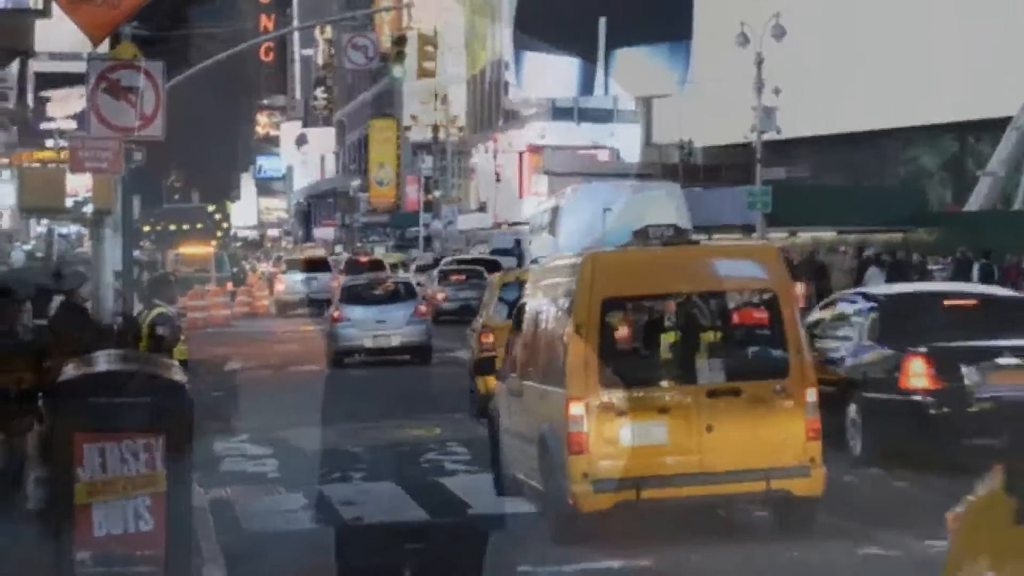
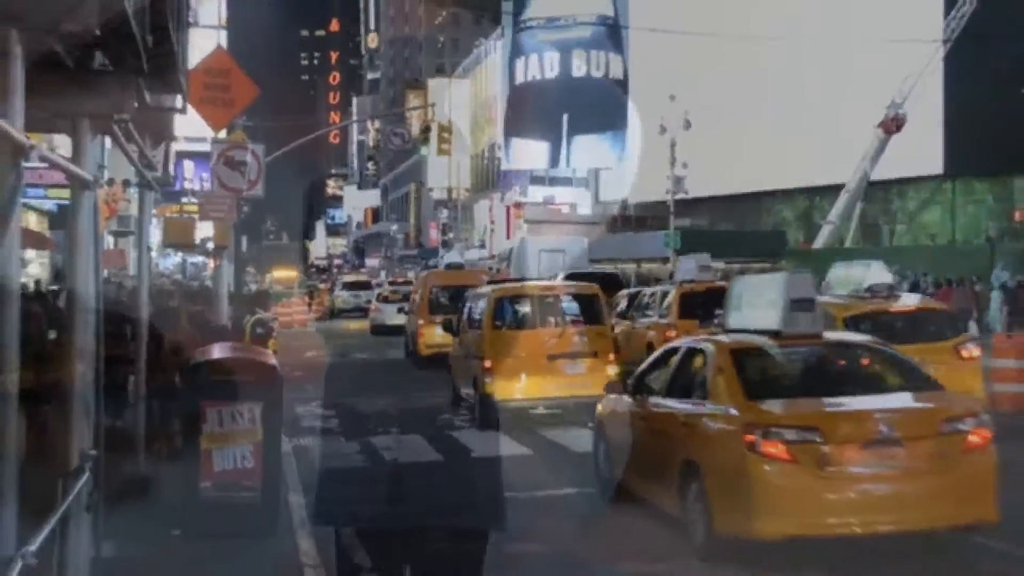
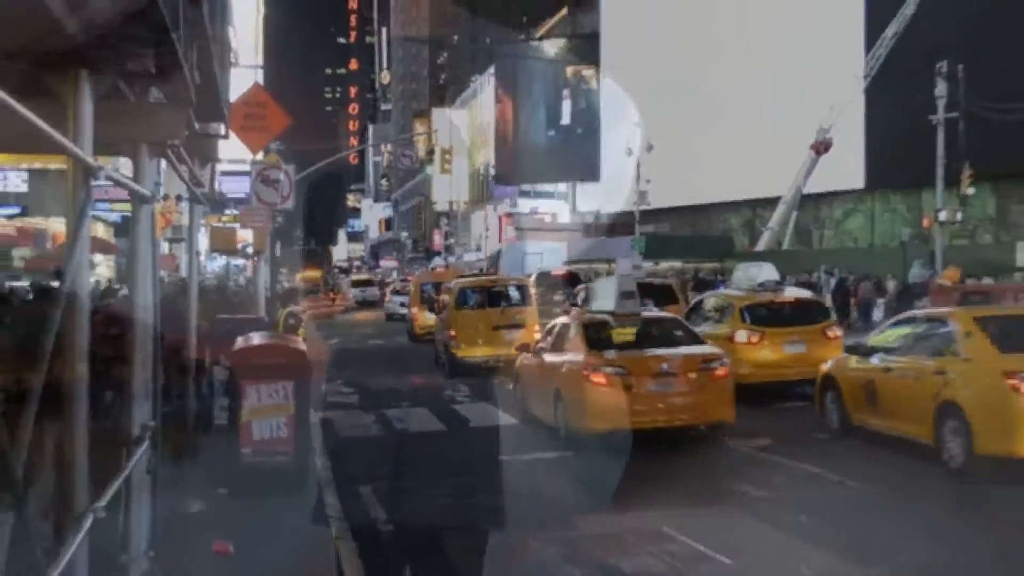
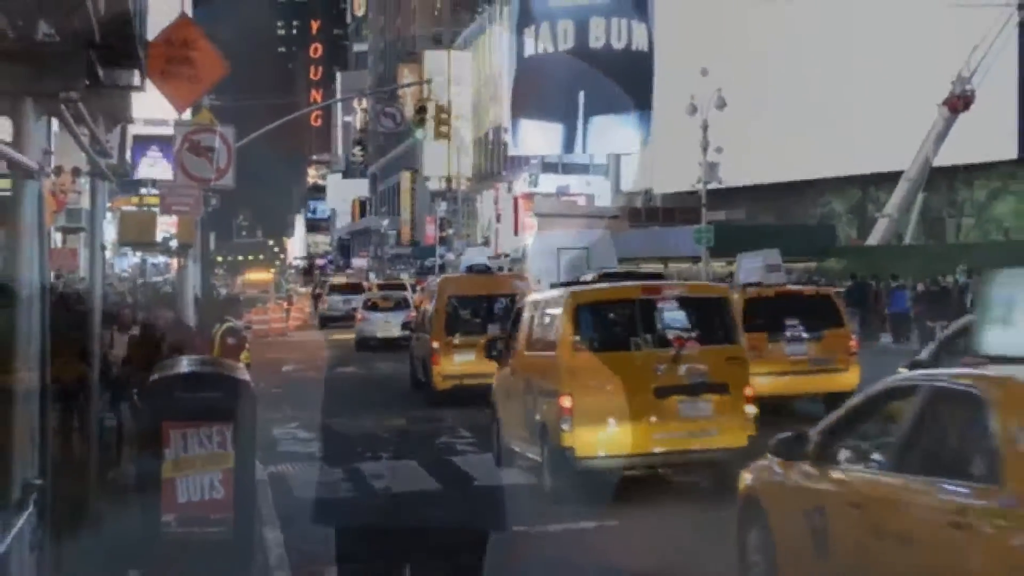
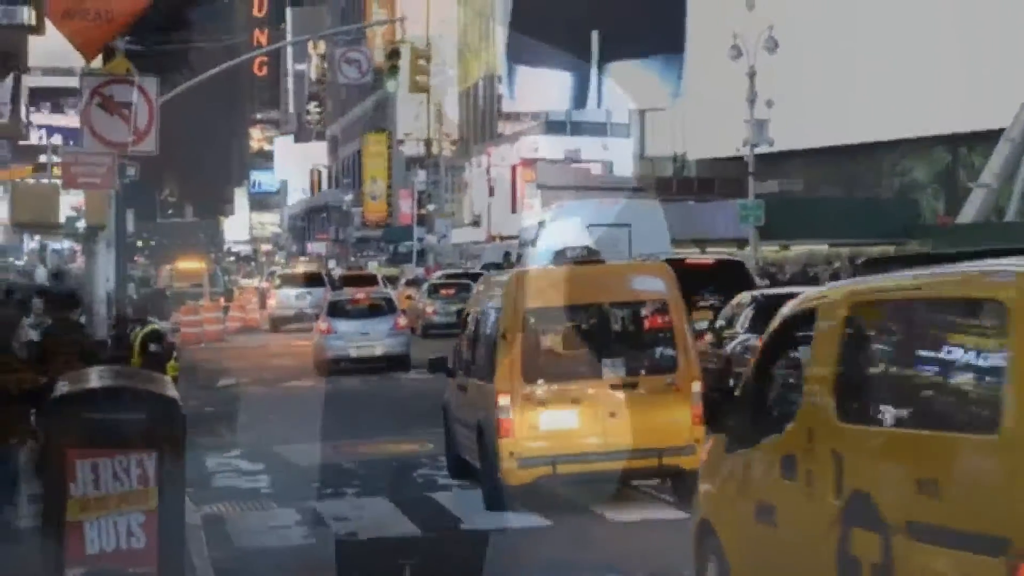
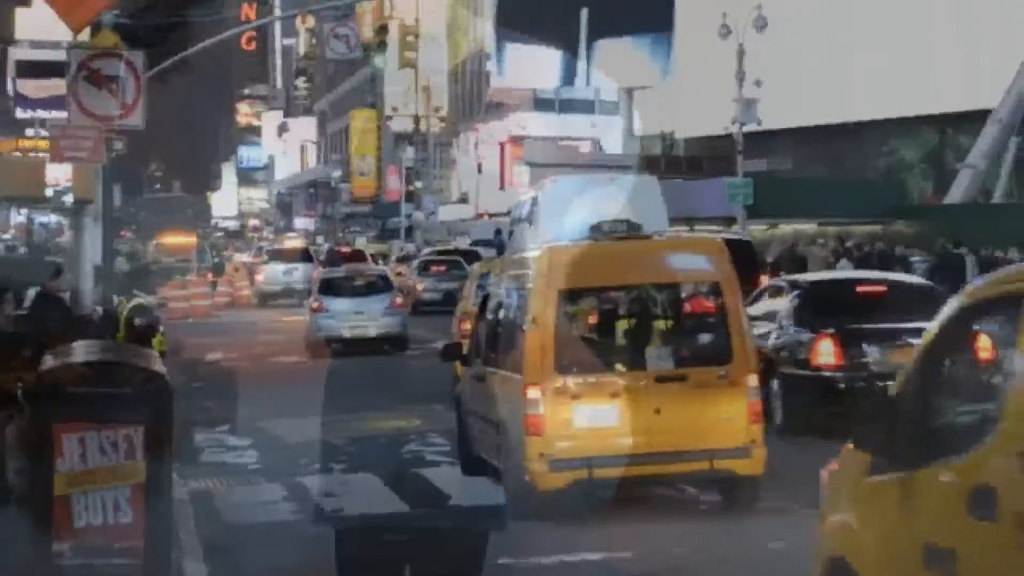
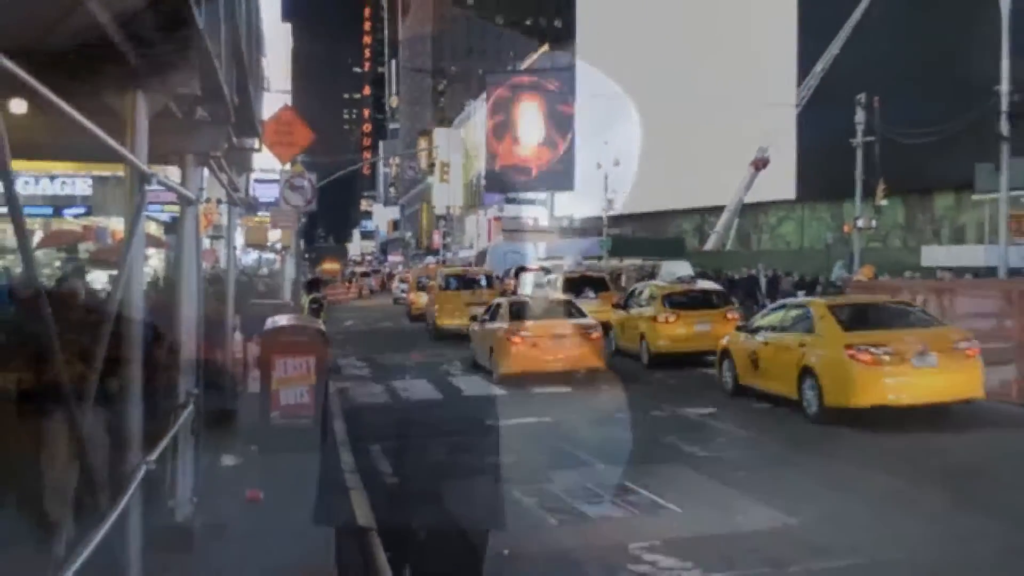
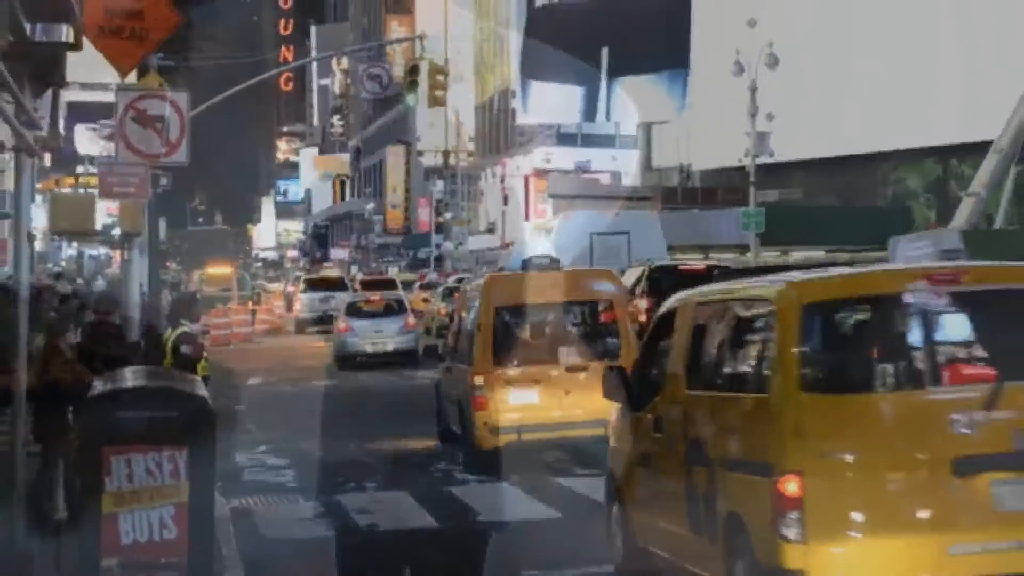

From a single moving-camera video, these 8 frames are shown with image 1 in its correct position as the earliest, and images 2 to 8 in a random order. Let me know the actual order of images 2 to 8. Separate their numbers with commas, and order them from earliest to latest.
6, 5, 8, 4, 2, 3, 7
